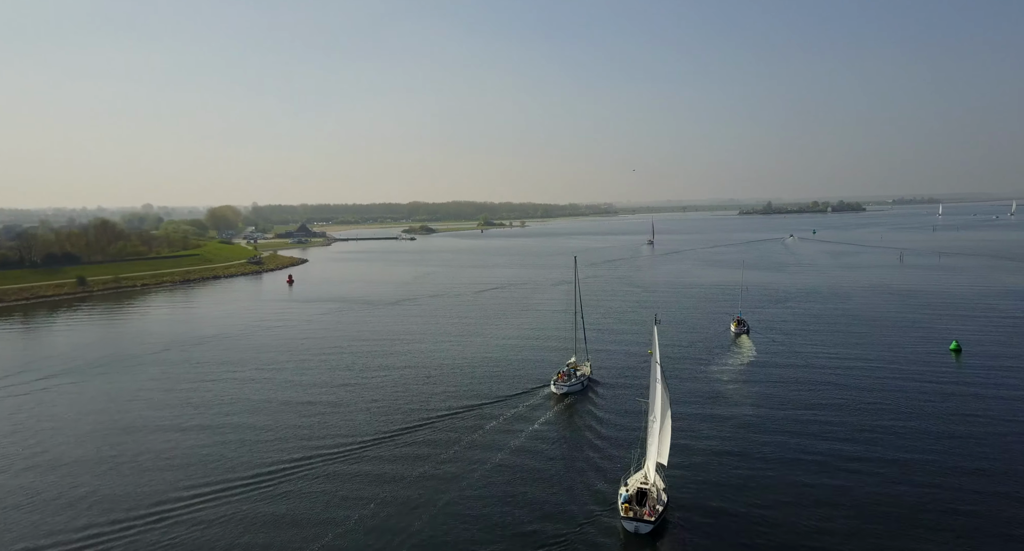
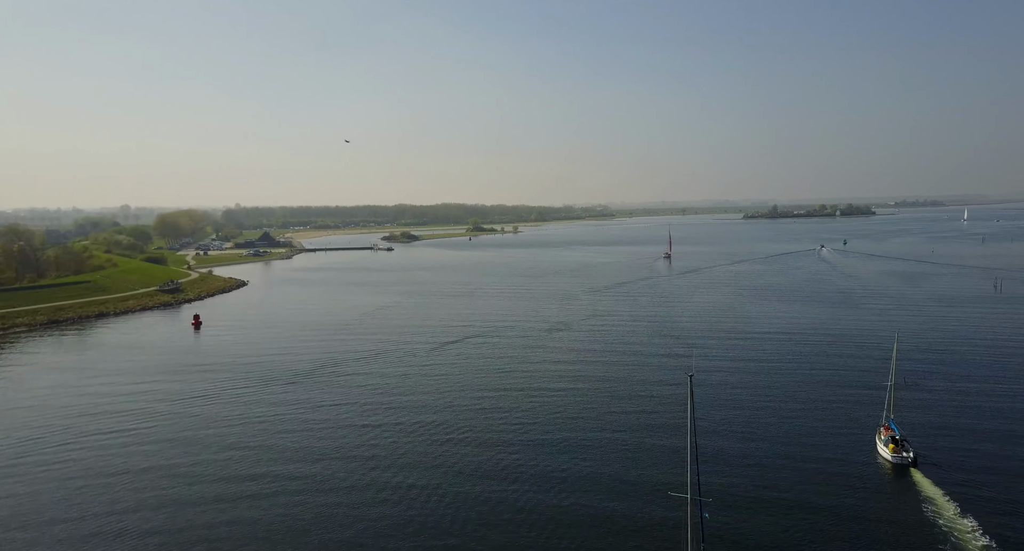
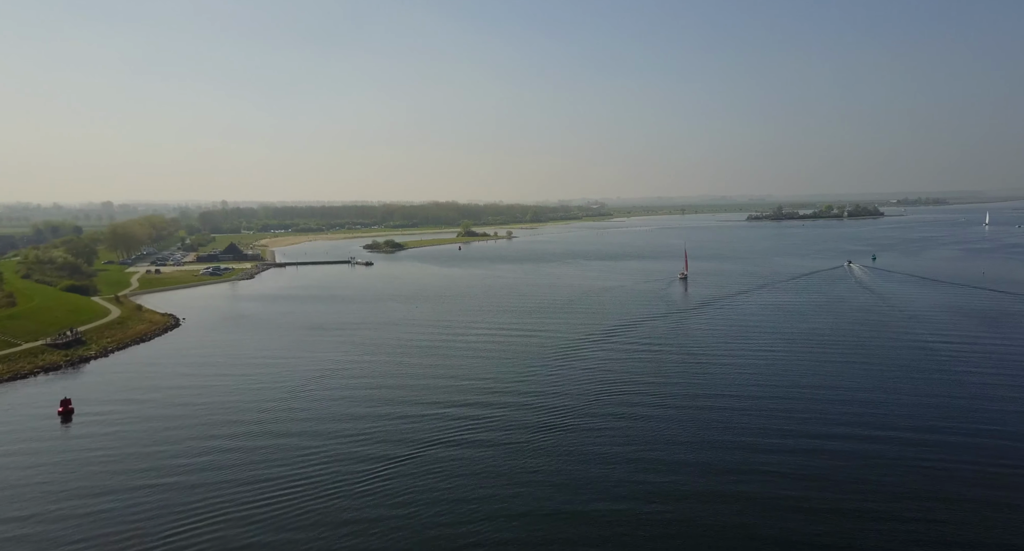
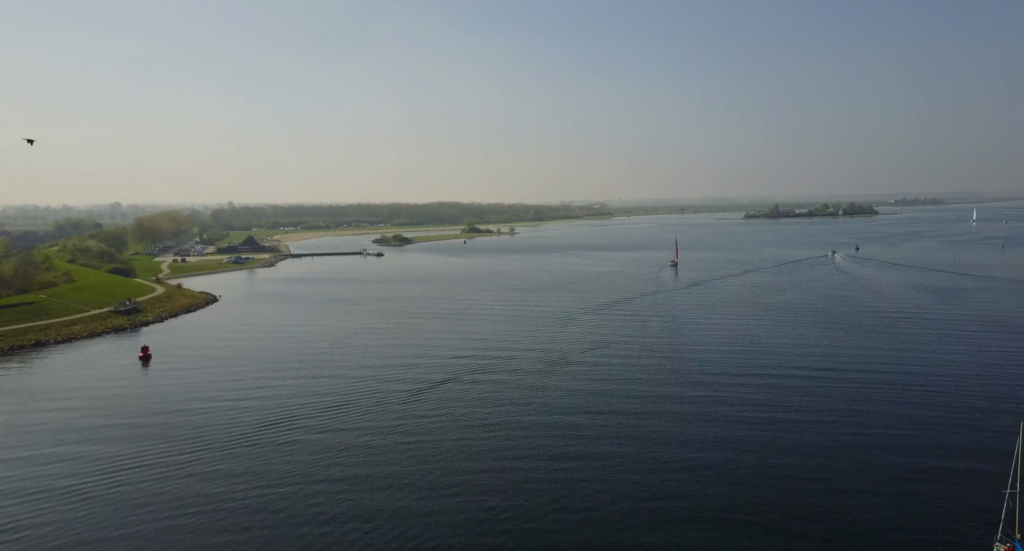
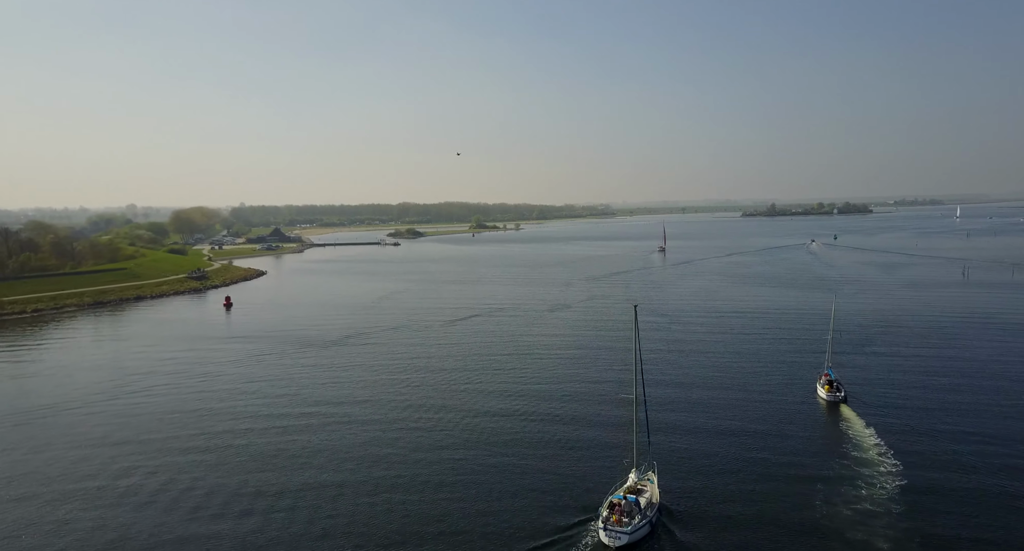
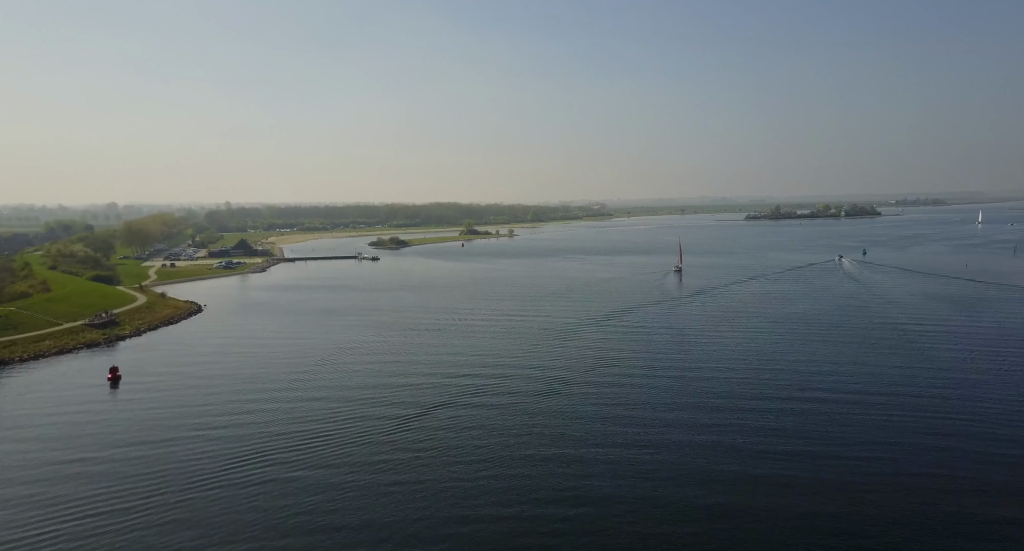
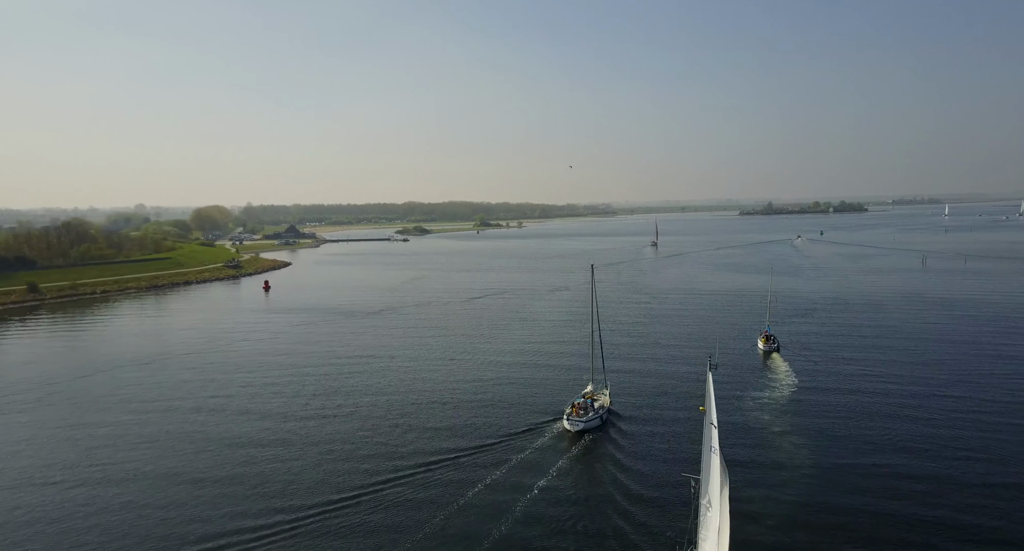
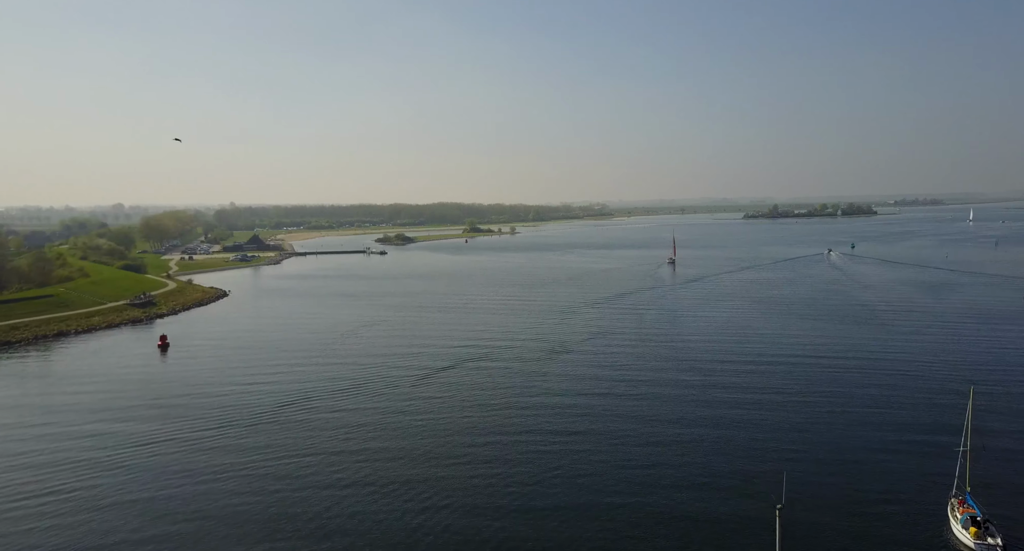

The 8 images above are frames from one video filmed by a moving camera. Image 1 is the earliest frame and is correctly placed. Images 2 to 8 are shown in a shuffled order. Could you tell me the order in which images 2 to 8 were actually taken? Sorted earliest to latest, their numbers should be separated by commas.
7, 5, 2, 8, 4, 6, 3
